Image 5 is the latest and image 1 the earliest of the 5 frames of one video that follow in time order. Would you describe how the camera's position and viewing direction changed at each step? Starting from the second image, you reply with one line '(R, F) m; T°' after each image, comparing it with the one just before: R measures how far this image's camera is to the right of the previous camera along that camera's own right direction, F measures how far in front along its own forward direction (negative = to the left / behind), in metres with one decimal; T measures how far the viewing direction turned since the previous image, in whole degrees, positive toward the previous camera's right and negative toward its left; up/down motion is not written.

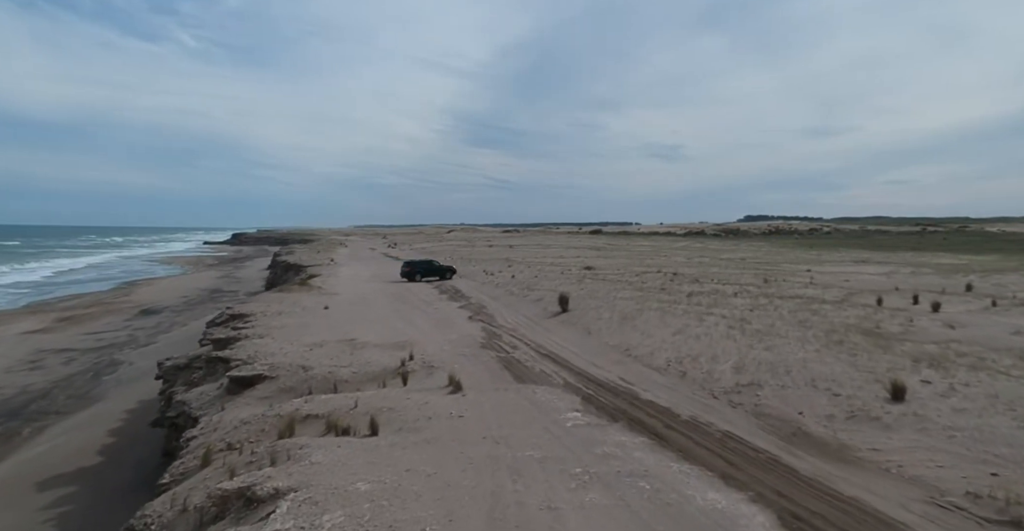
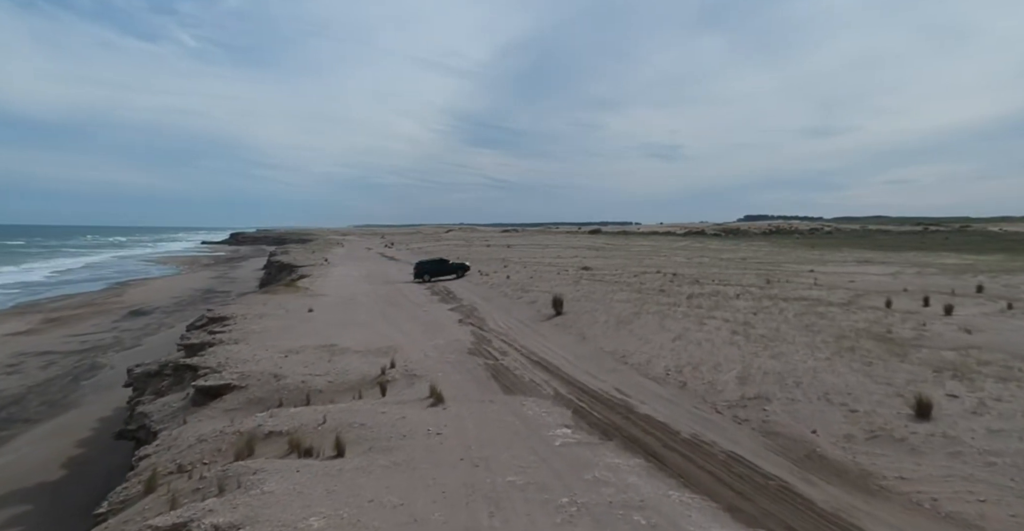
(+0.3, +1.0) m; 0°
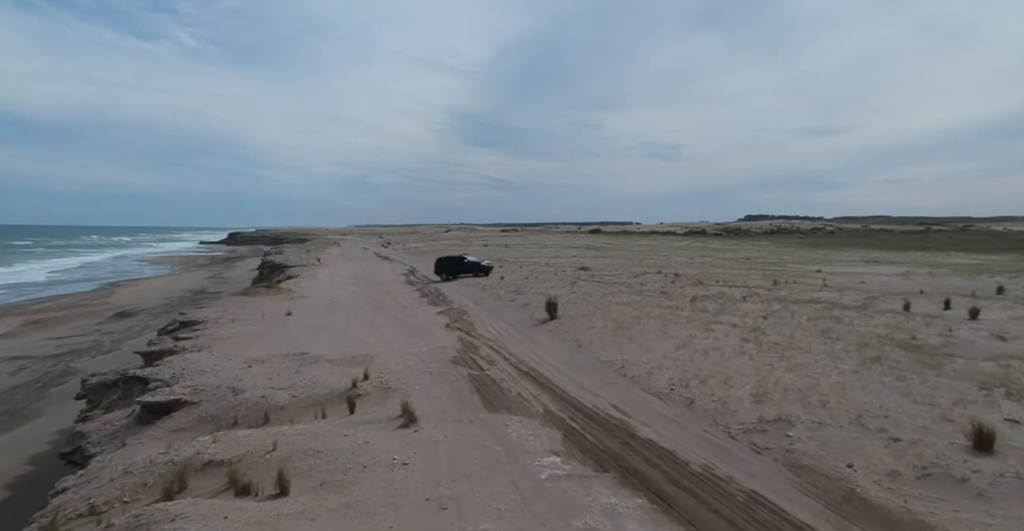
(+0.3, +1.5) m; 0°
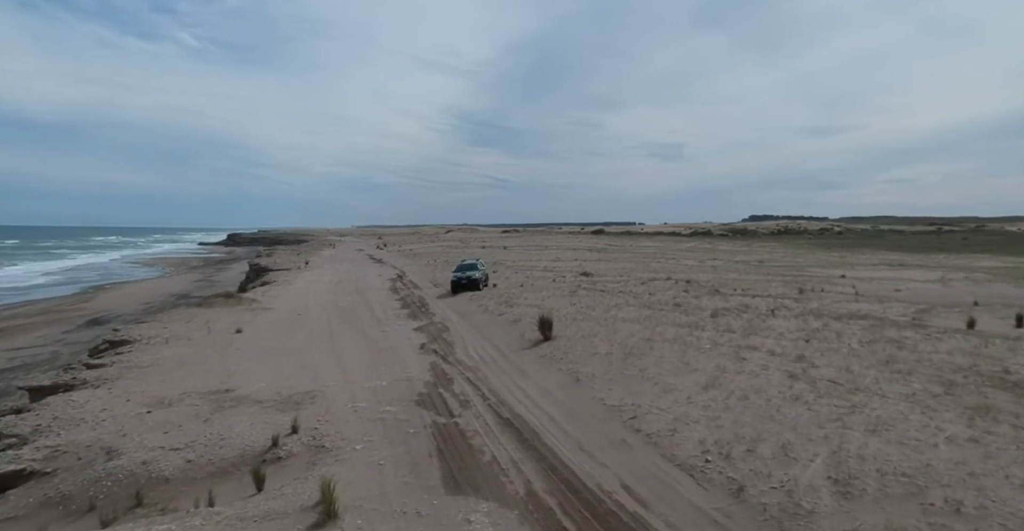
(+0.5, +3.3) m; 0°
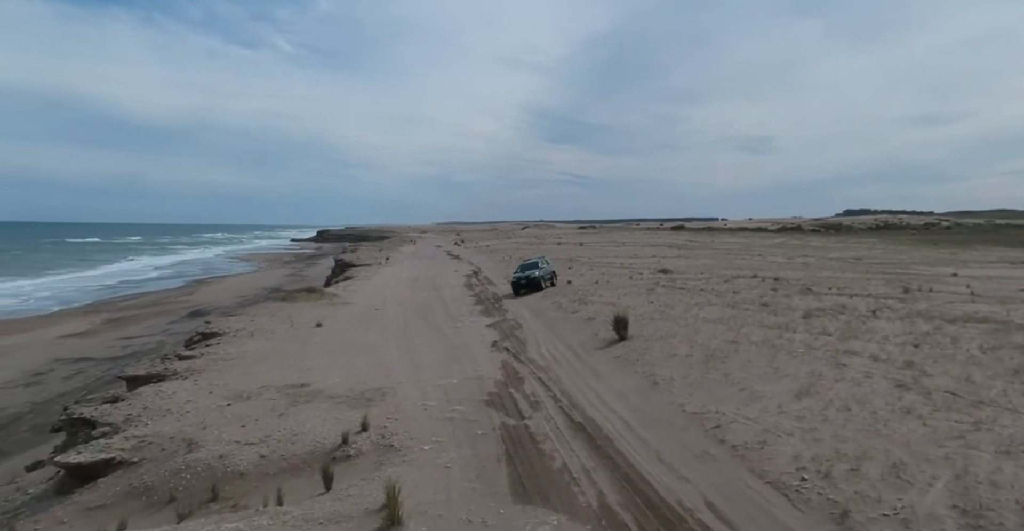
(0.0, +0.5) m; -8°
